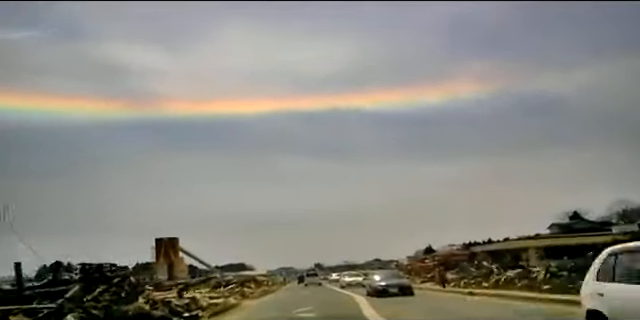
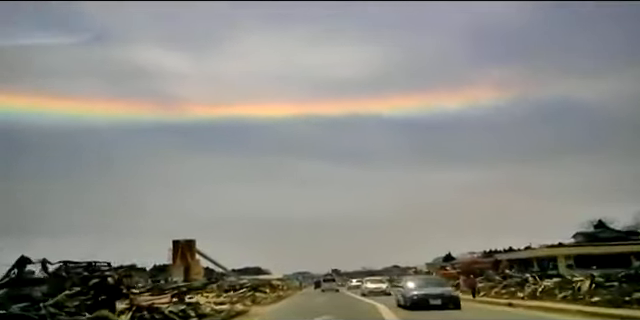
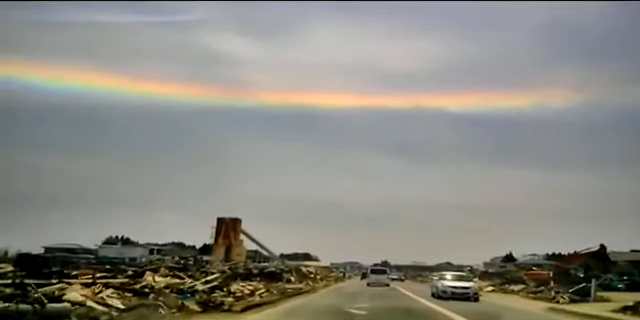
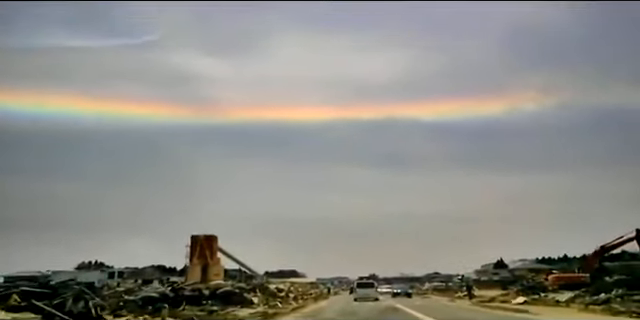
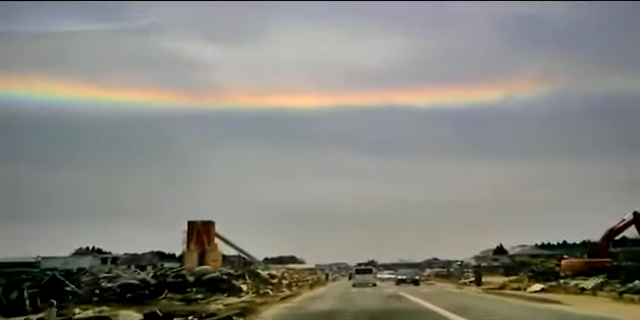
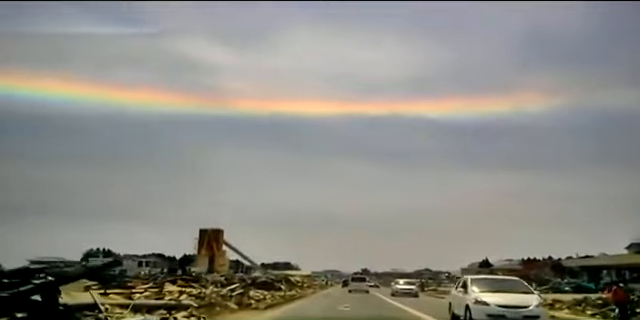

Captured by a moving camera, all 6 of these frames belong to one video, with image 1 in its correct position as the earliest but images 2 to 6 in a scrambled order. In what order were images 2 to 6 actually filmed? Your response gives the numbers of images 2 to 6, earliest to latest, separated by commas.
2, 6, 3, 4, 5
